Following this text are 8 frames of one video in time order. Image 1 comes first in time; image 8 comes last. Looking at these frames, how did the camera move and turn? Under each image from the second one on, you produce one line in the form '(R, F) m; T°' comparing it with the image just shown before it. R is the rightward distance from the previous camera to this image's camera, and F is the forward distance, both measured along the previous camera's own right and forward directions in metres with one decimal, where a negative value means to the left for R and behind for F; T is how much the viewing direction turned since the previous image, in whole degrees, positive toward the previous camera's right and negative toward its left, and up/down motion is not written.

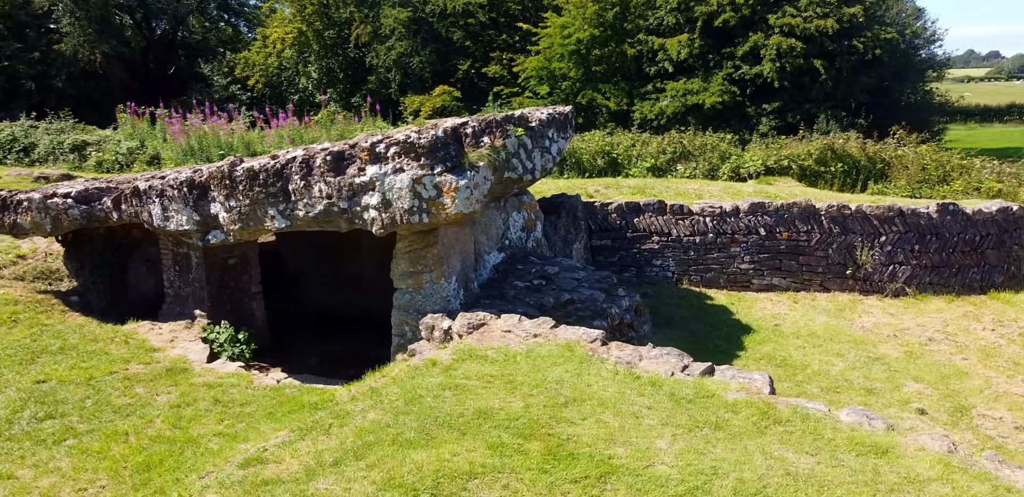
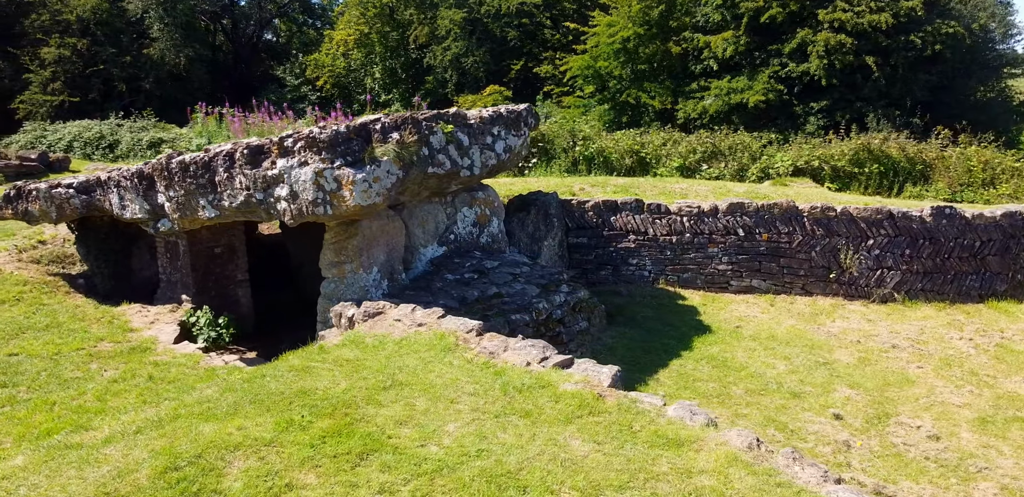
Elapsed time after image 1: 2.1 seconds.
(+1.3, -0.1) m; -7°
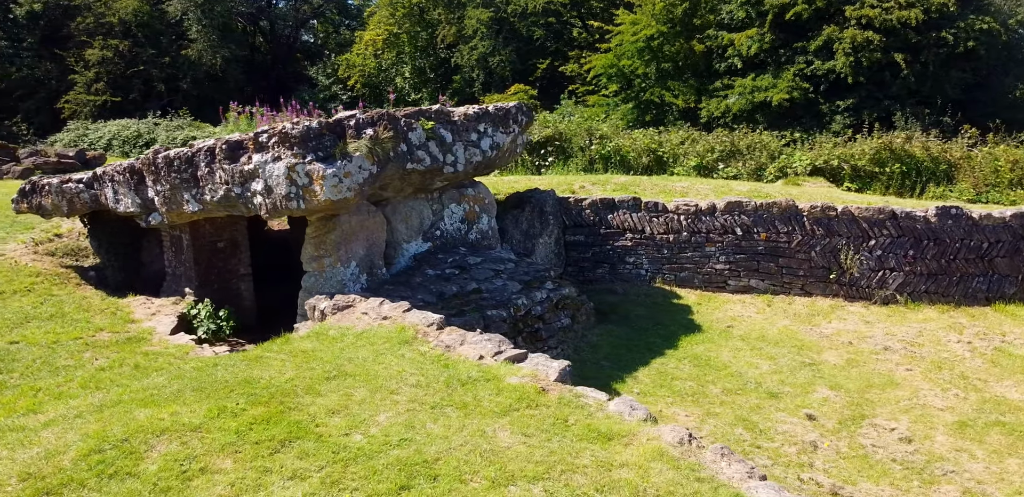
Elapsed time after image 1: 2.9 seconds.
(+0.5, 0.0) m; -3°
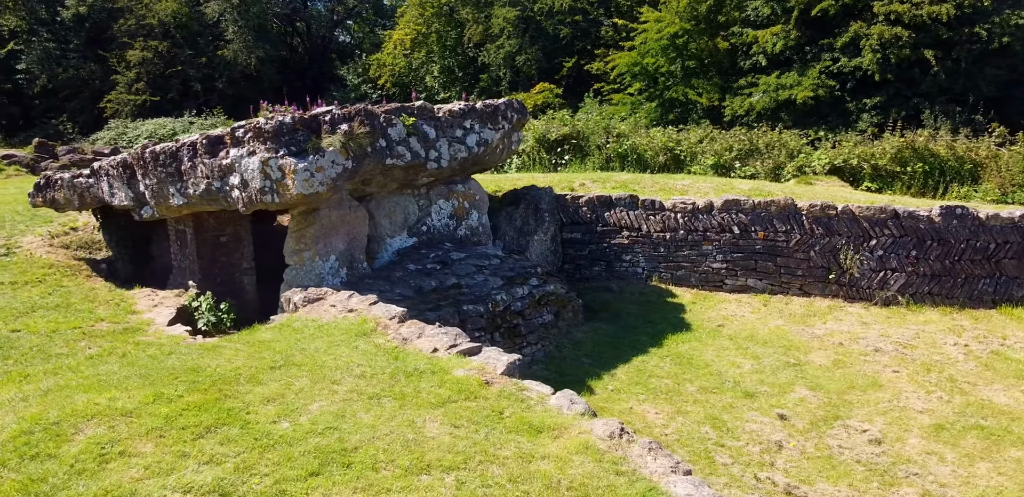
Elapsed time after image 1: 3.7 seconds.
(+0.5, 0.0) m; -3°
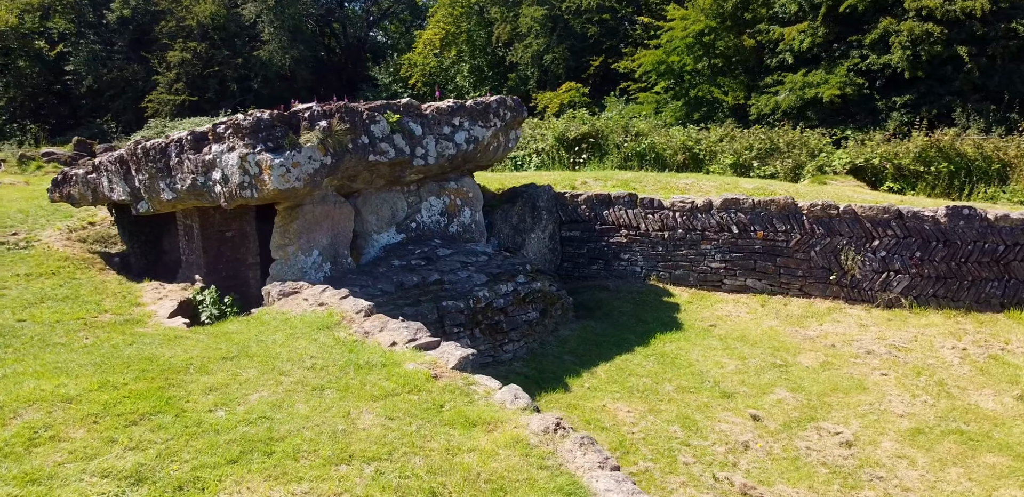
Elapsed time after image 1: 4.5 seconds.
(+0.5, 0.0) m; -3°
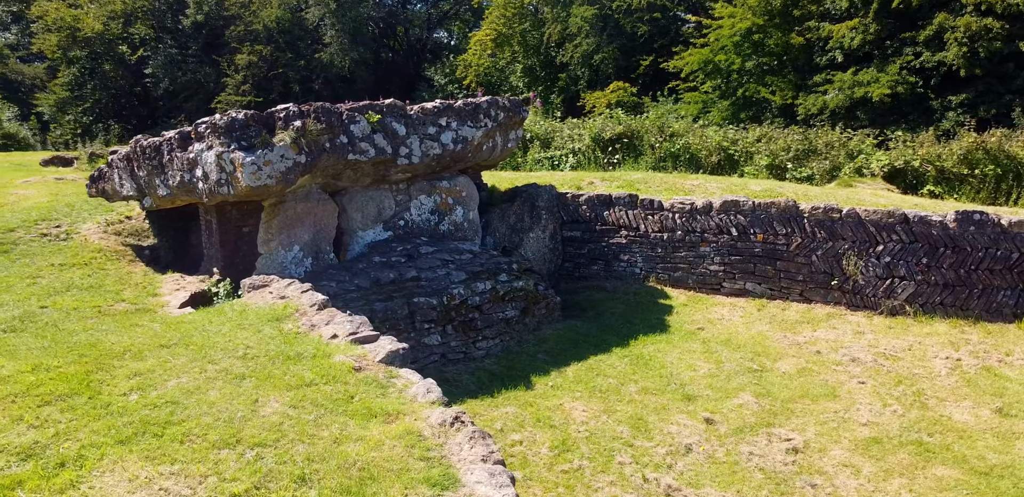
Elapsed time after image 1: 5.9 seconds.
(+0.8, 0.0) m; -5°
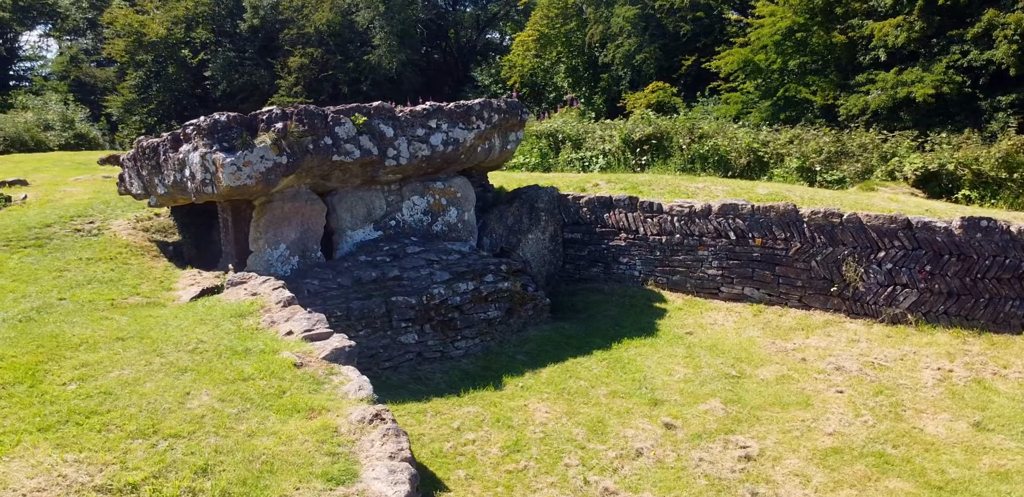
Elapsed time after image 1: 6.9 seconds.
(+0.7, 0.0) m; -4°
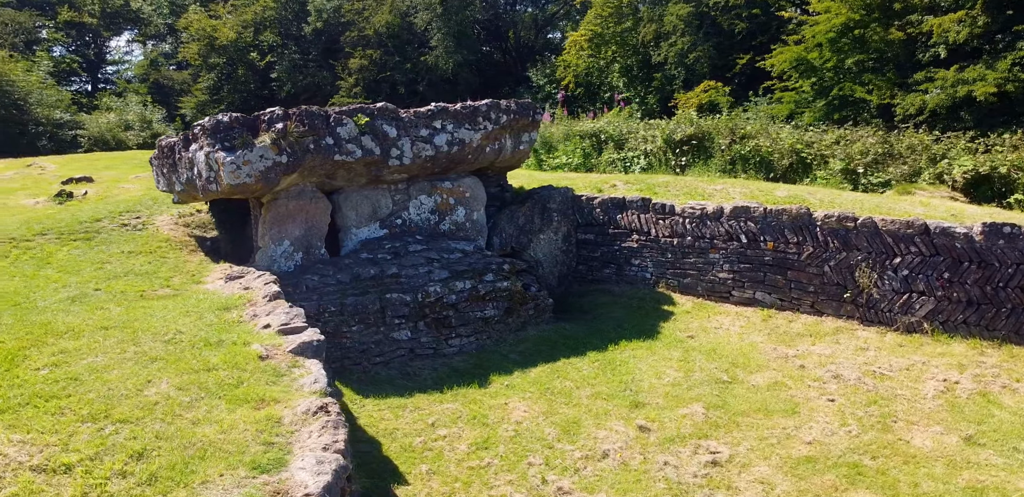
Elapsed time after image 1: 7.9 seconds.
(+0.6, 0.0) m; -5°
